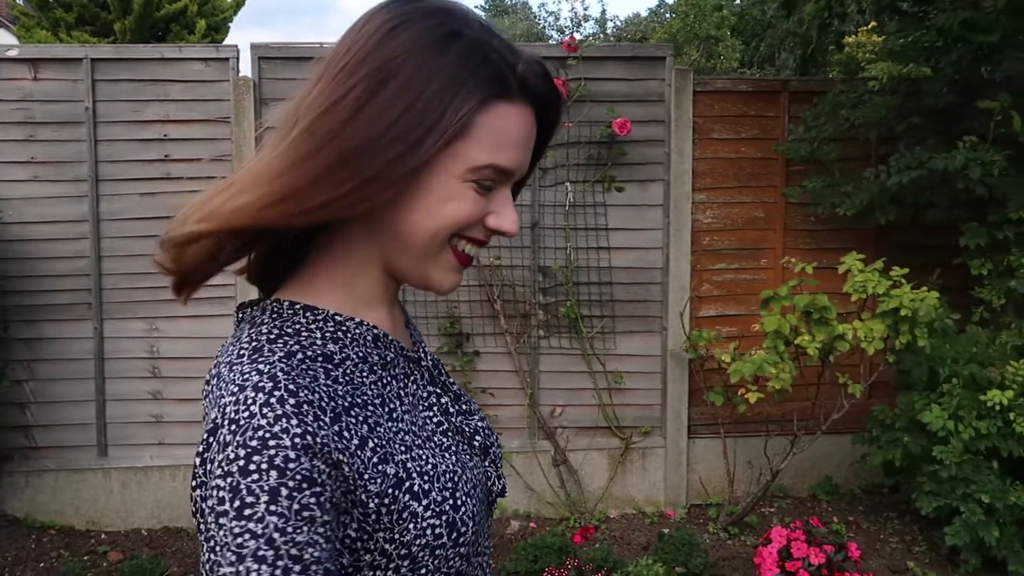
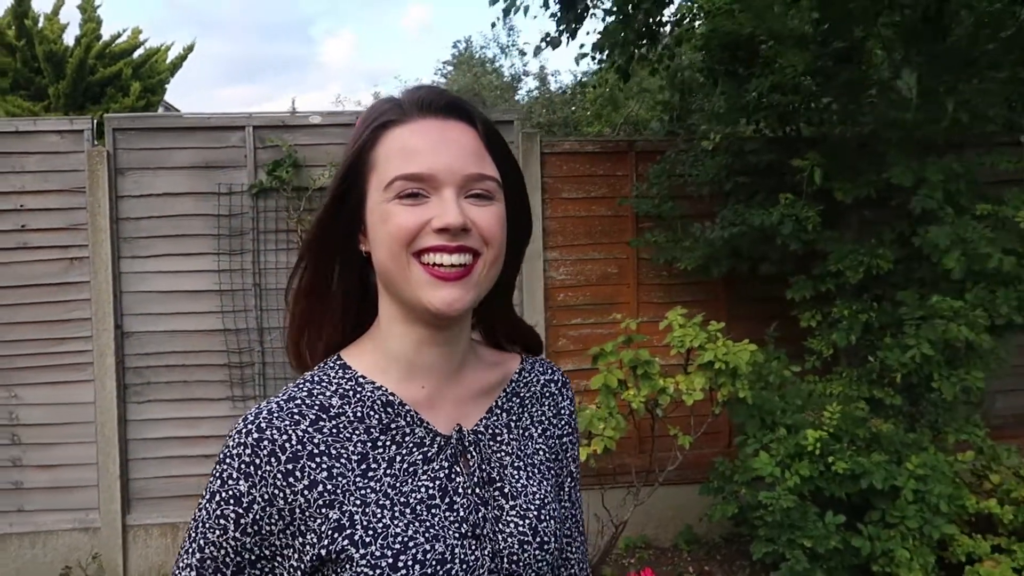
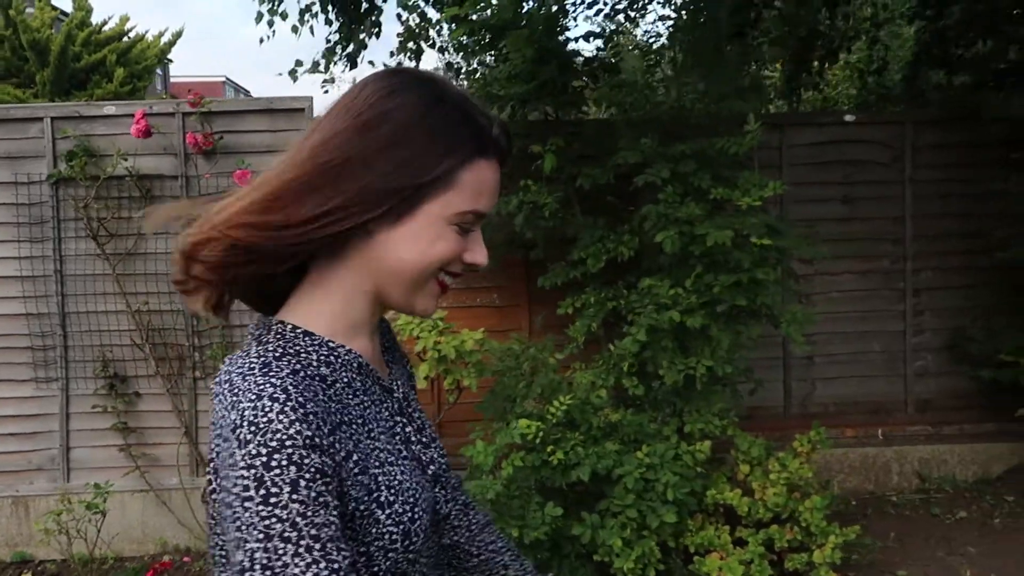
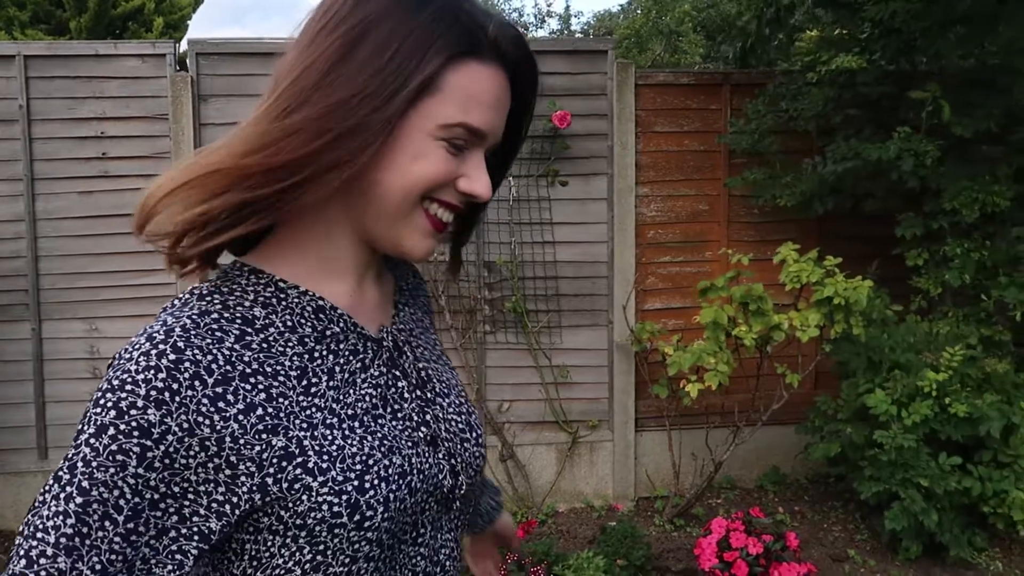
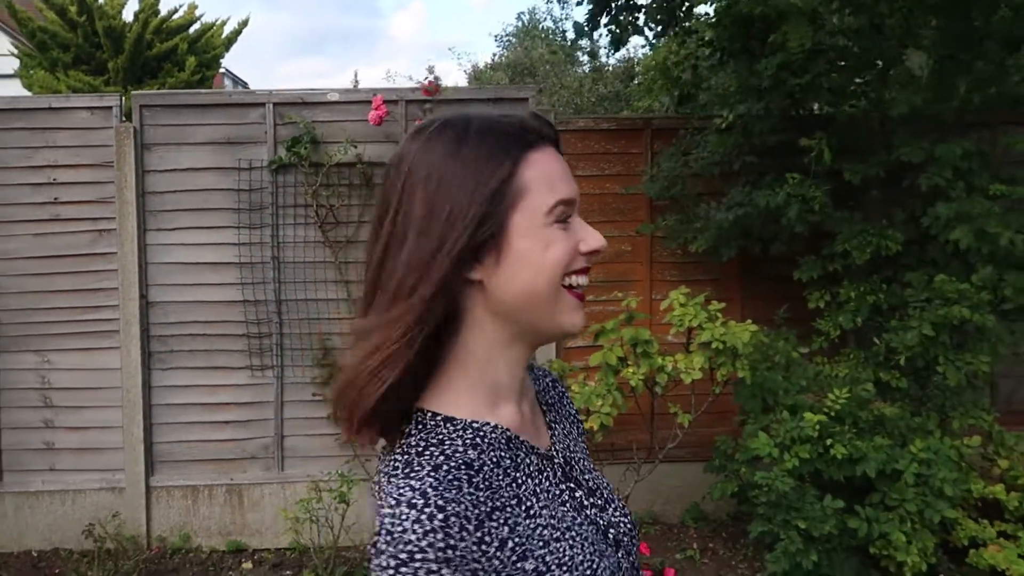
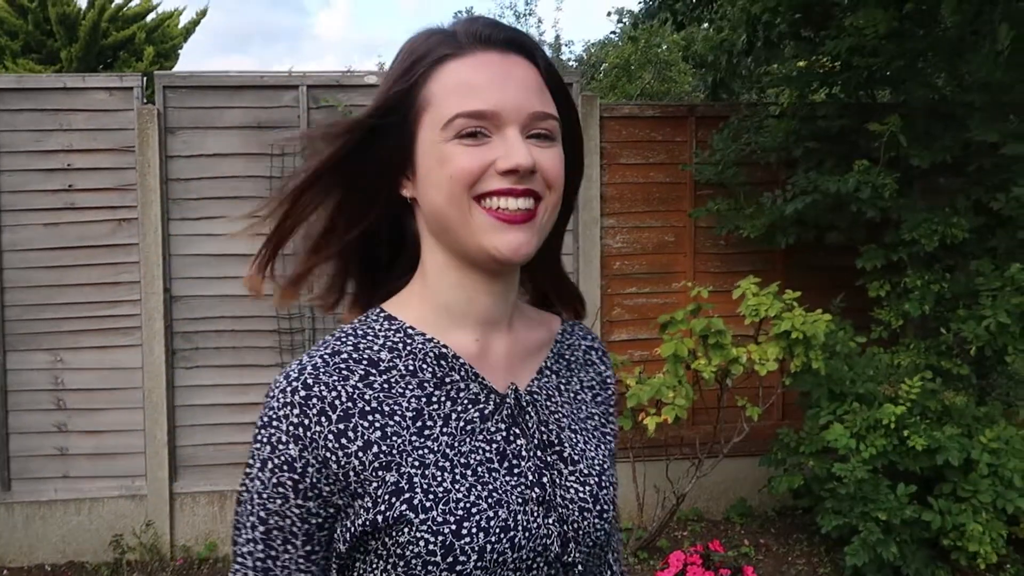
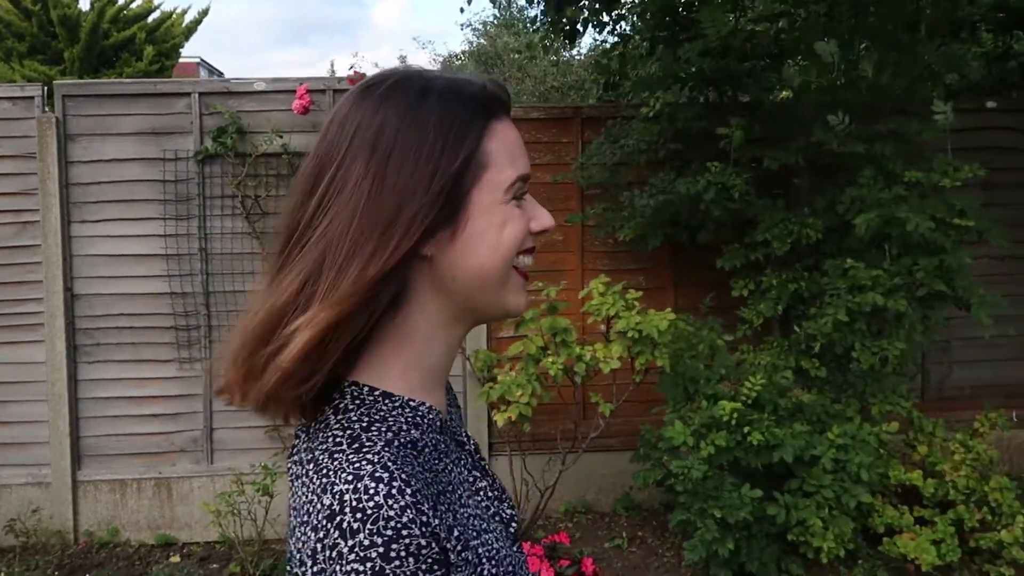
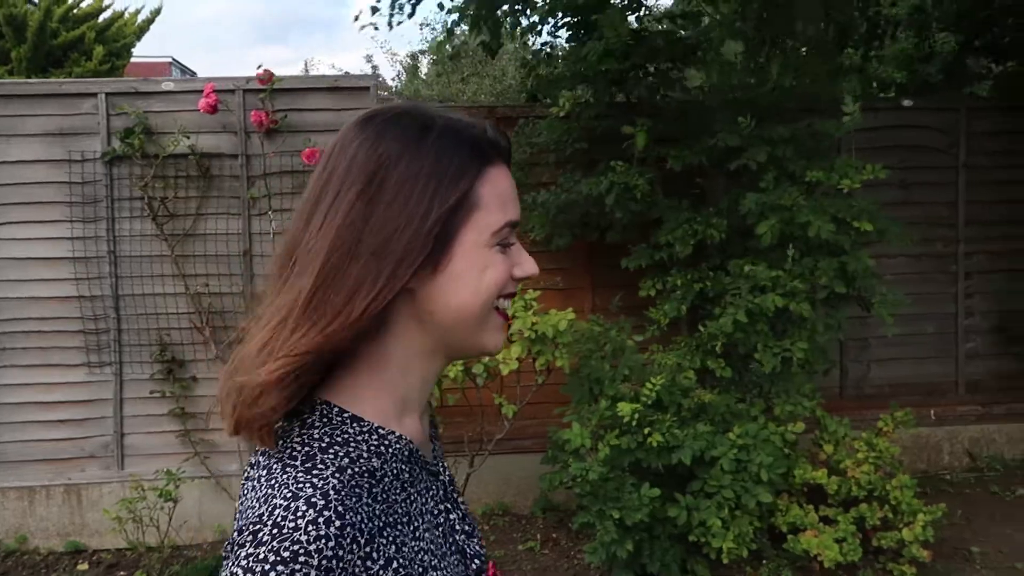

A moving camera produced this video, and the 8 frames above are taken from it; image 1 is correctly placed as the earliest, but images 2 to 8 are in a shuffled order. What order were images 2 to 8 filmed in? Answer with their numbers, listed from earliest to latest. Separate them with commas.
4, 6, 2, 5, 7, 8, 3
